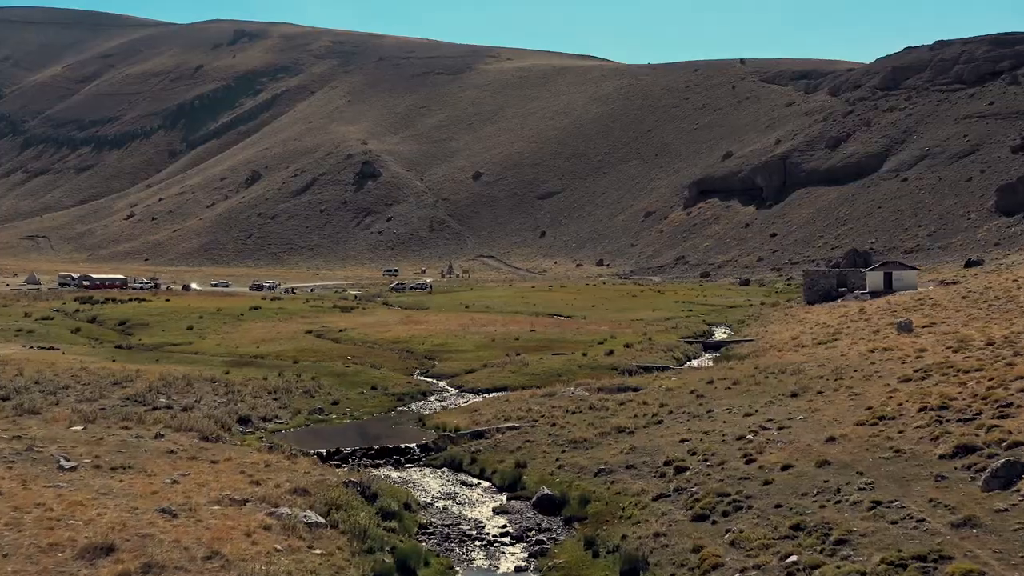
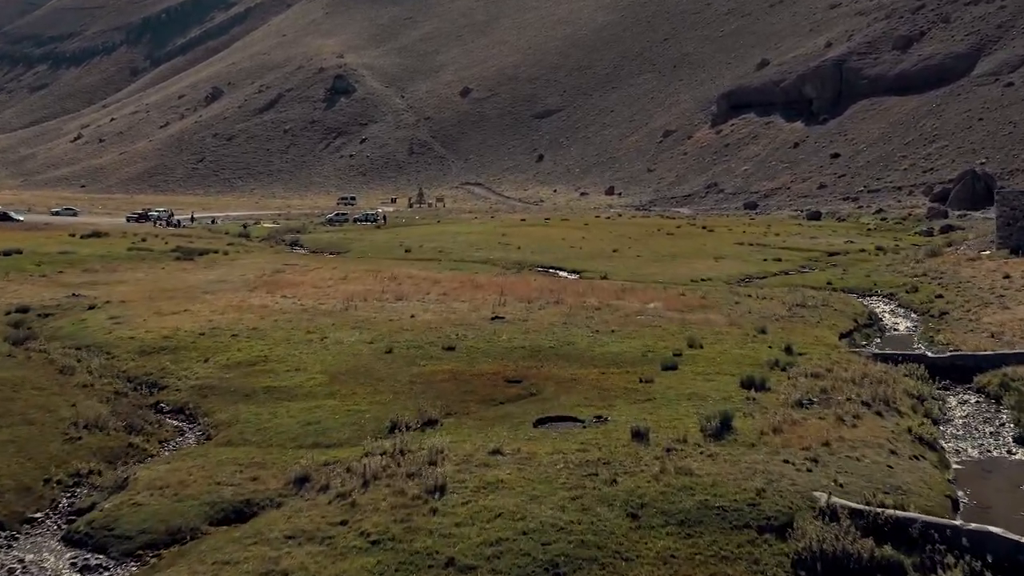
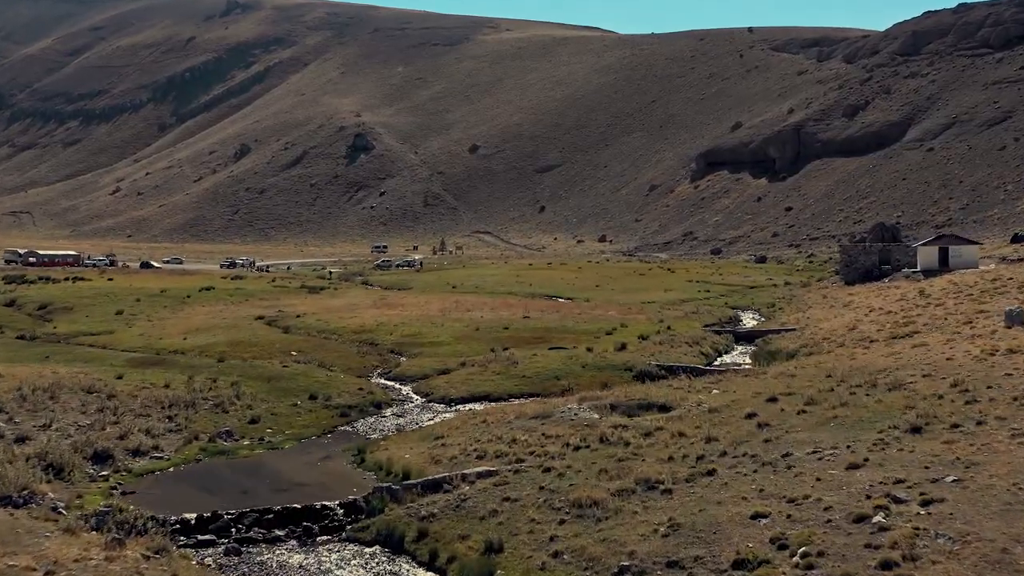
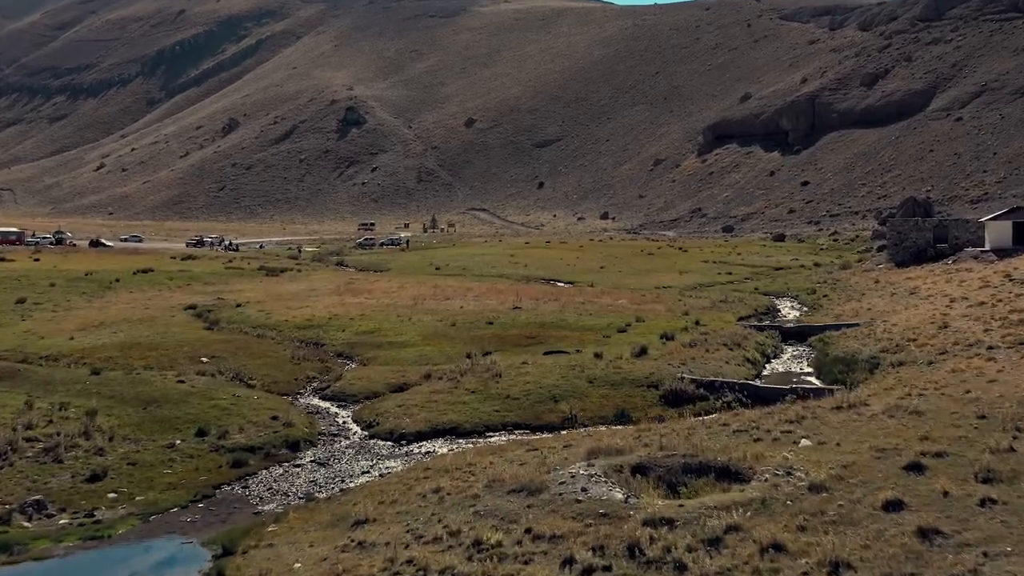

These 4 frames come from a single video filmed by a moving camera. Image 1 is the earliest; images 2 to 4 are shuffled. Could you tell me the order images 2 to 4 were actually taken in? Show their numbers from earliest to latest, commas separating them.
3, 4, 2
